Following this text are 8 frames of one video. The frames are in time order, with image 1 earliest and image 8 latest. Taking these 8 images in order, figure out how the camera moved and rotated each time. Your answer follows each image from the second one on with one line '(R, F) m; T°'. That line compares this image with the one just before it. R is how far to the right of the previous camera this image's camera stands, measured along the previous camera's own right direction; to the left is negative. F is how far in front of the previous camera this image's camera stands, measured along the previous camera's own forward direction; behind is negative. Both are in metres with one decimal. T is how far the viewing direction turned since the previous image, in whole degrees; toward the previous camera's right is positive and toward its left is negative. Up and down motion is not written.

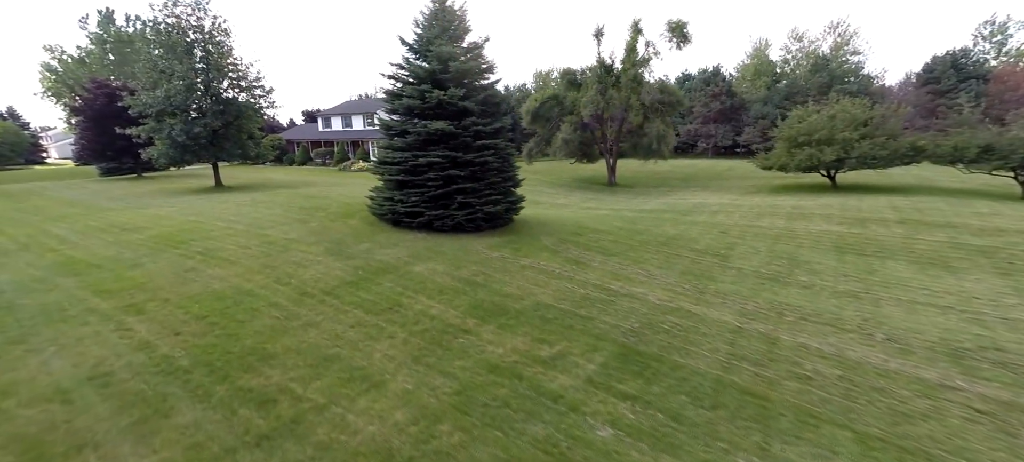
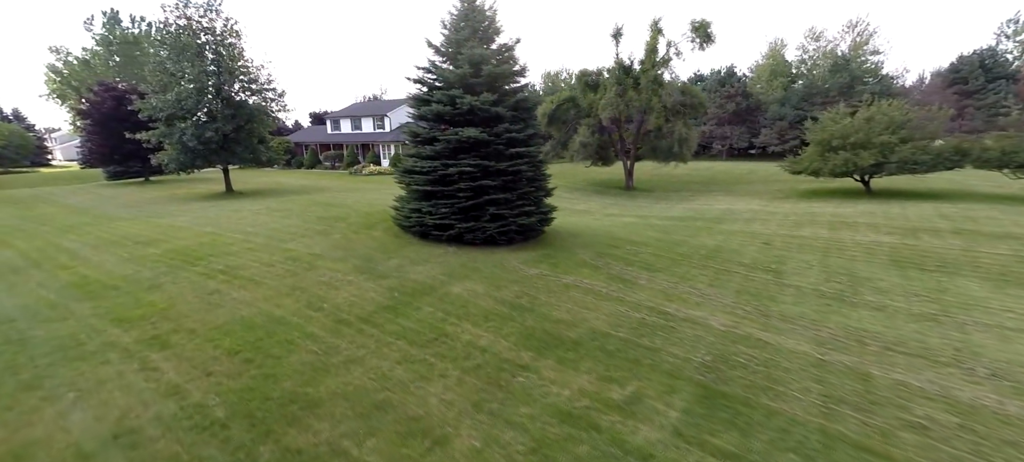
(-0.7, +0.5) m; 0°
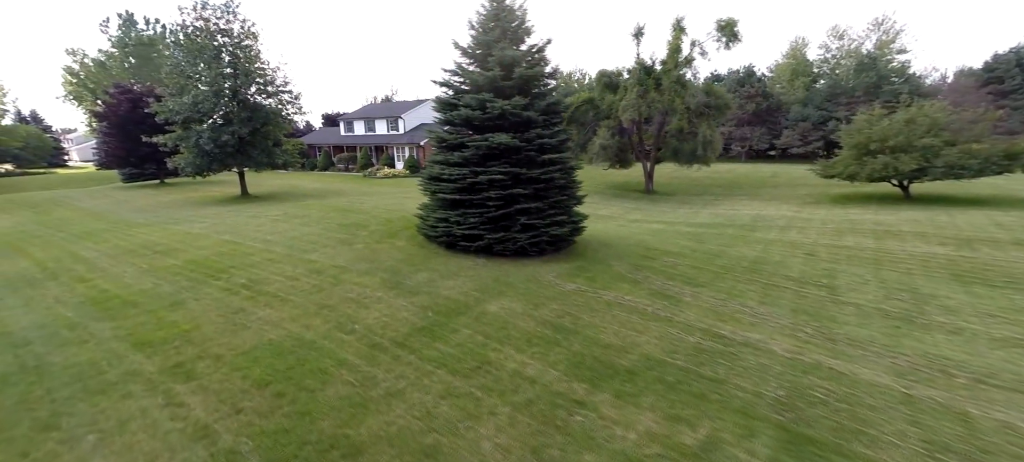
(-0.5, +0.4) m; -1°
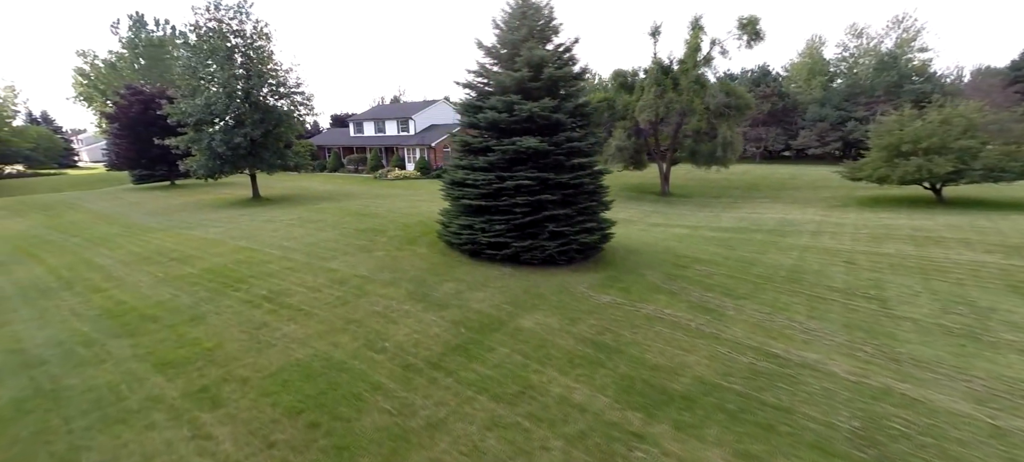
(-0.5, +0.3) m; -1°
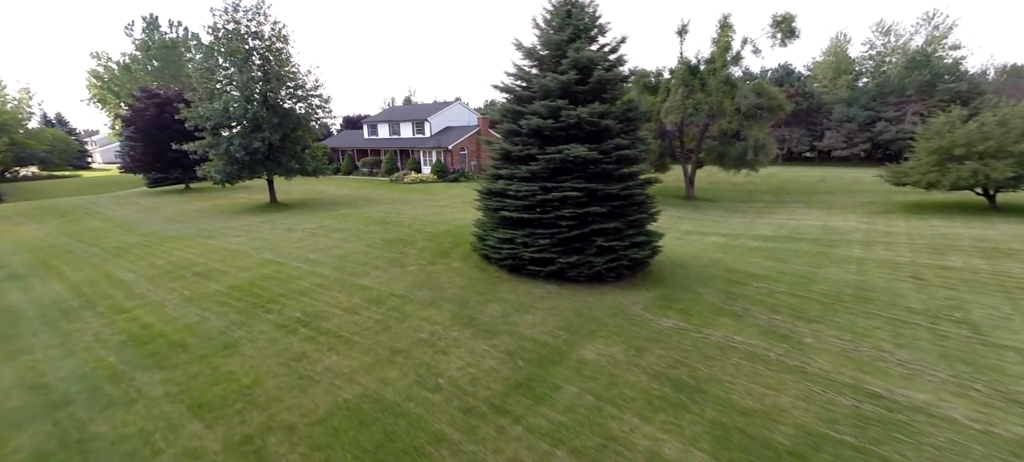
(-0.7, +0.5) m; -1°
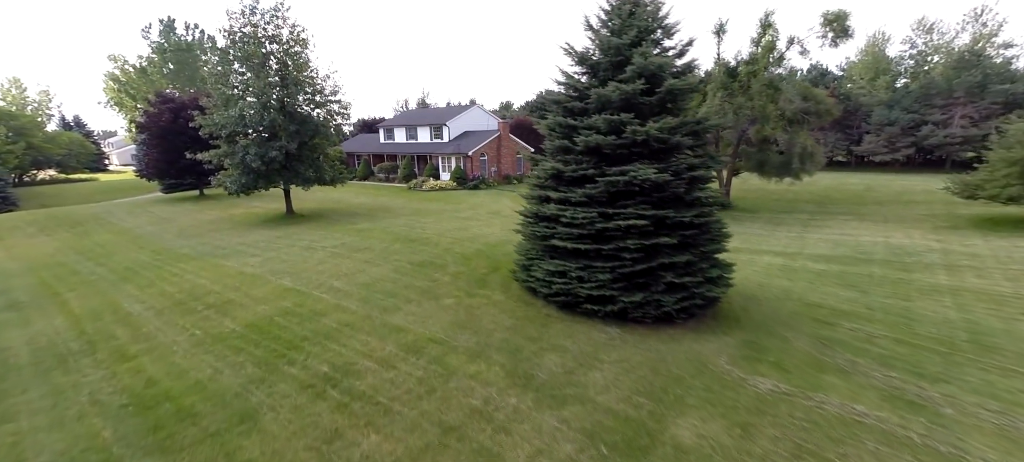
(-0.7, +1.0) m; -1°
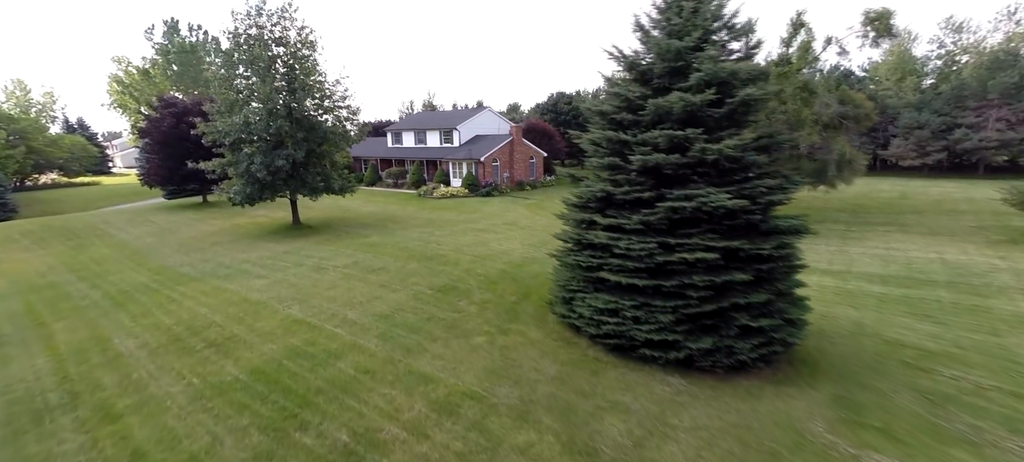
(-0.6, +0.9) m; 0°
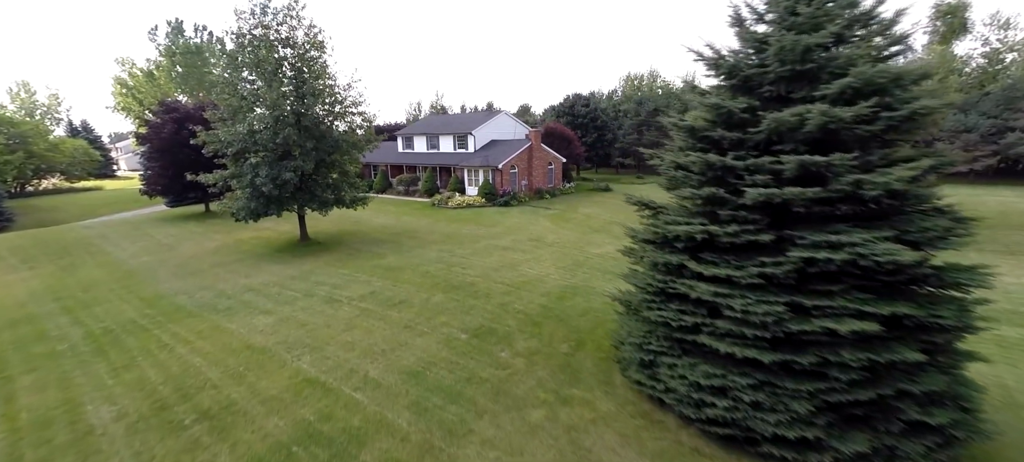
(-0.8, +1.4) m; -1°
